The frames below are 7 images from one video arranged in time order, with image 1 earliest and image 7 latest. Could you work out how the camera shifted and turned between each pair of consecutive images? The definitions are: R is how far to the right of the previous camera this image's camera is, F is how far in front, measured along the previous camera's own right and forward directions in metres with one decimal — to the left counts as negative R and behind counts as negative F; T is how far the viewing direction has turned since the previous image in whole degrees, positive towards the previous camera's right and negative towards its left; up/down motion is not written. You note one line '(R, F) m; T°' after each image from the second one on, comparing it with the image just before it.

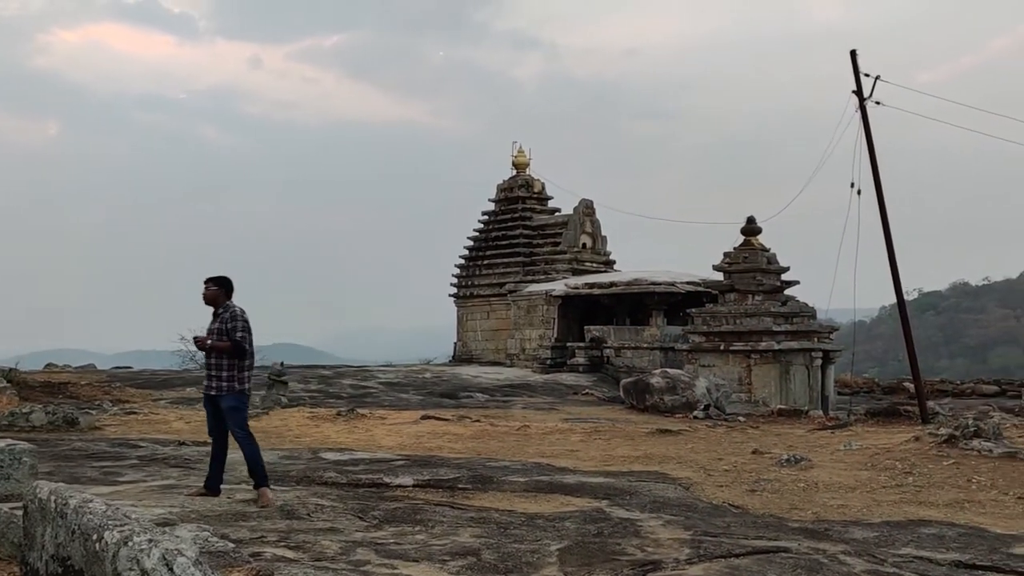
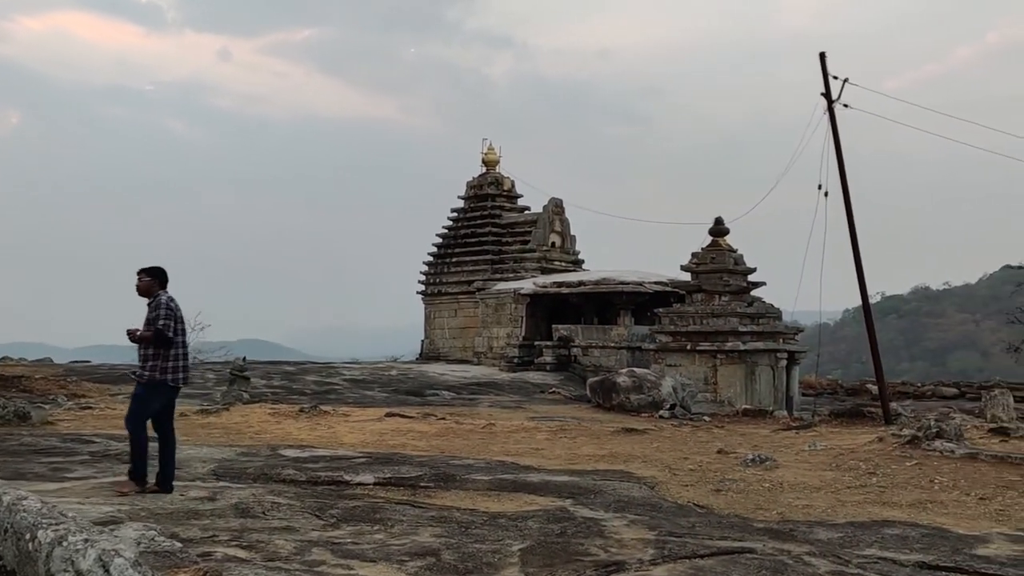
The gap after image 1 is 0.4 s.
(0.0, +0.1) m; +2°
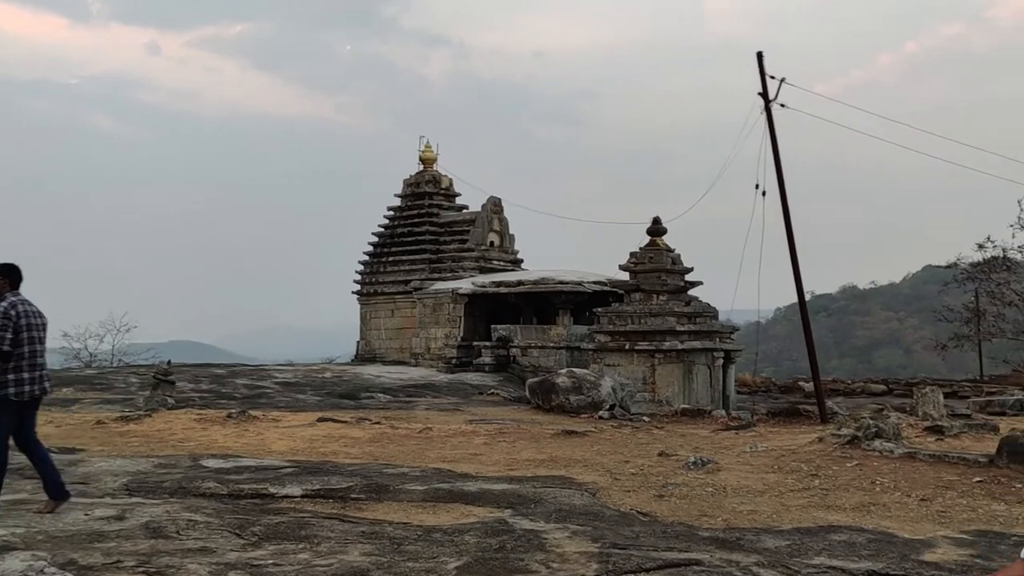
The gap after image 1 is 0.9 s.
(0.0, +0.3) m; +4°
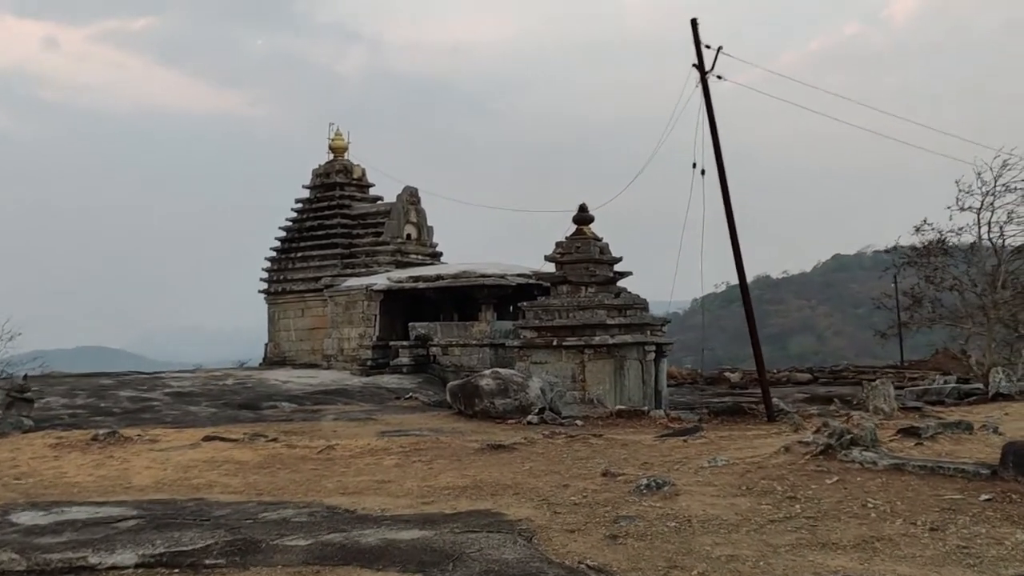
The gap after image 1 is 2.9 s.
(+0.1, +1.3) m; +5°
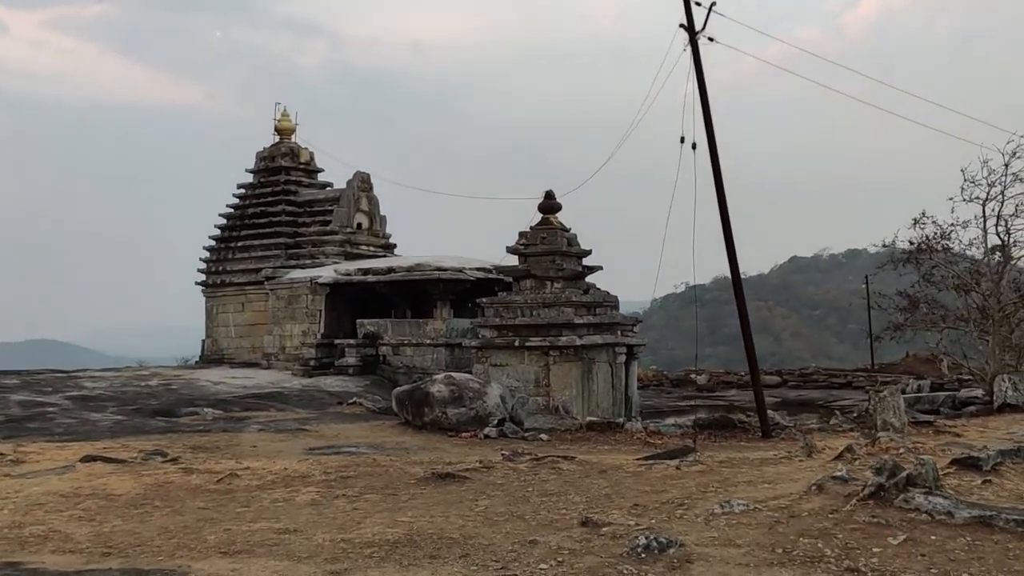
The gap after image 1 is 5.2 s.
(+0.1, +1.7) m; +3°
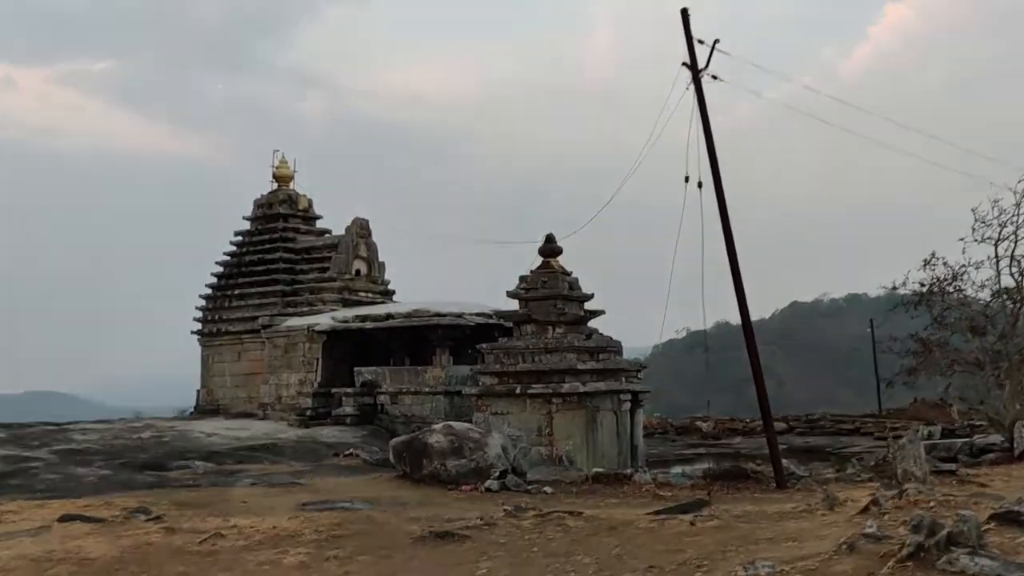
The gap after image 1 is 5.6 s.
(0.0, +0.4) m; 0°
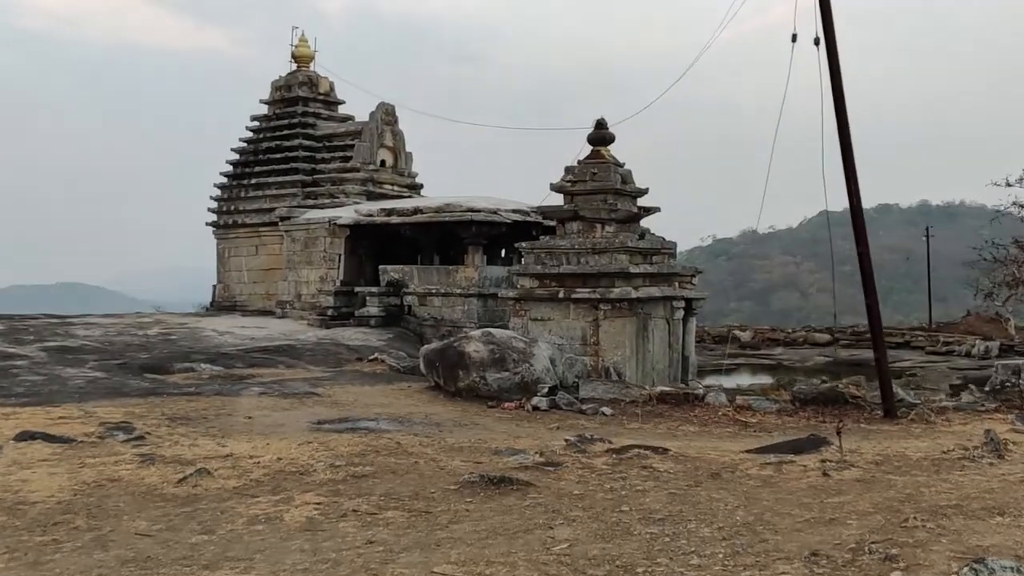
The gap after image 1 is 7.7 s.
(-0.3, +1.7) m; -1°
